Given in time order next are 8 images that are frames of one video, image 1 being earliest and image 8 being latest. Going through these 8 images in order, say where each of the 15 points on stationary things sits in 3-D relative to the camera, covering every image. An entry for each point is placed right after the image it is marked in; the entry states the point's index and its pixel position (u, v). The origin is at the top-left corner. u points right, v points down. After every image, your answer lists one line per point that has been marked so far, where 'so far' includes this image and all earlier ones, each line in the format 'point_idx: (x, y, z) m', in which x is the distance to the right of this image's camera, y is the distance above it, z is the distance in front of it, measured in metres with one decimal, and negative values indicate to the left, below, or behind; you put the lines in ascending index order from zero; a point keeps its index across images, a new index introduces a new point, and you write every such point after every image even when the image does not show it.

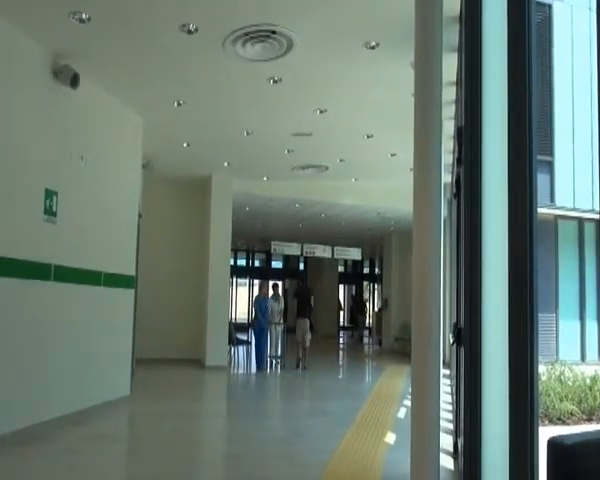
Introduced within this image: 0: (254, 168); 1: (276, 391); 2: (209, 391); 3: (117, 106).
0: (-0.7, +1.0, +11.7) m
1: (-0.3, -1.7, +9.9) m
2: (-1.1, -1.8, +9.9) m
3: (-2.1, +1.5, +9.6) m
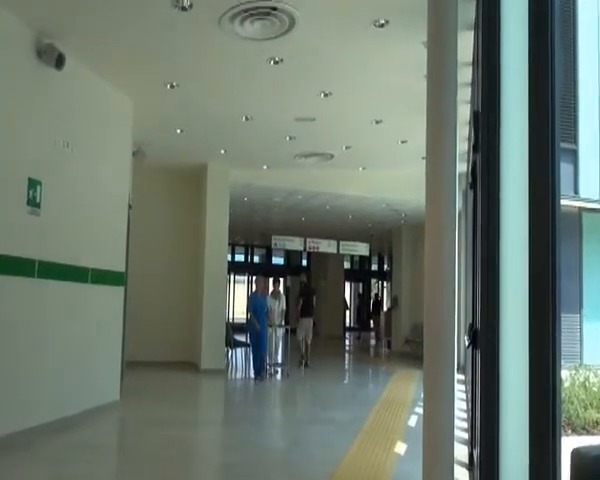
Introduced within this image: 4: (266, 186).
0: (-0.6, +1.1, +11.0) m
1: (-0.3, -1.7, +9.2) m
2: (-1.0, -1.7, +9.2) m
3: (-2.0, +1.6, +9.0) m
4: (-0.5, +0.8, +12.8) m
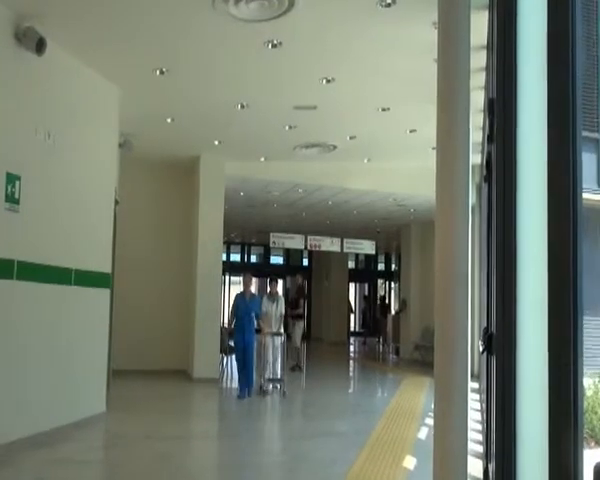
0: (-0.6, +1.1, +10.4) m
1: (-0.3, -1.7, +8.6) m
2: (-1.0, -1.7, +8.6) m
3: (-2.0, +1.6, +8.3) m
4: (-0.5, +0.9, +12.1) m
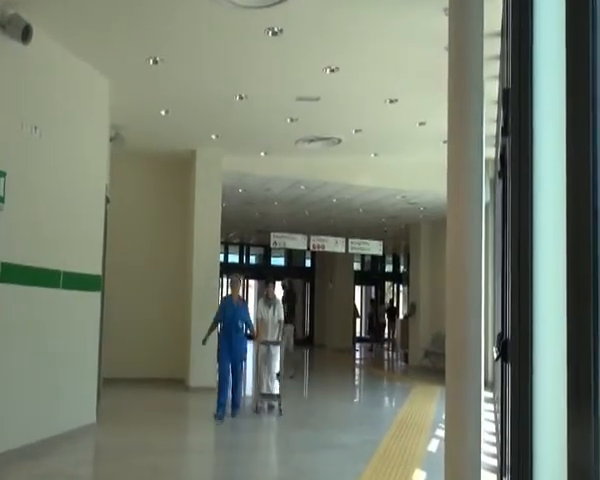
0: (-0.6, +1.1, +9.9) m
1: (-0.2, -1.7, +8.1) m
2: (-1.0, -1.7, +8.1) m
3: (-2.0, +1.6, +7.9) m
4: (-0.5, +0.9, +11.6) m
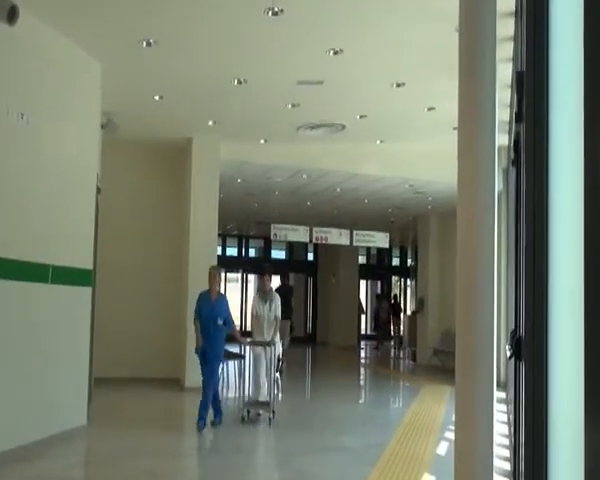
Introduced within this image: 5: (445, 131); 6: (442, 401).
0: (-0.5, +1.2, +9.5) m
1: (-0.2, -1.6, +7.7) m
2: (-1.0, -1.6, +7.7) m
3: (-2.0, +1.6, +7.5) m
4: (-0.4, +1.0, +11.2) m
5: (+1.6, +1.2, +9.6) m
6: (+1.4, -1.6, +8.7) m
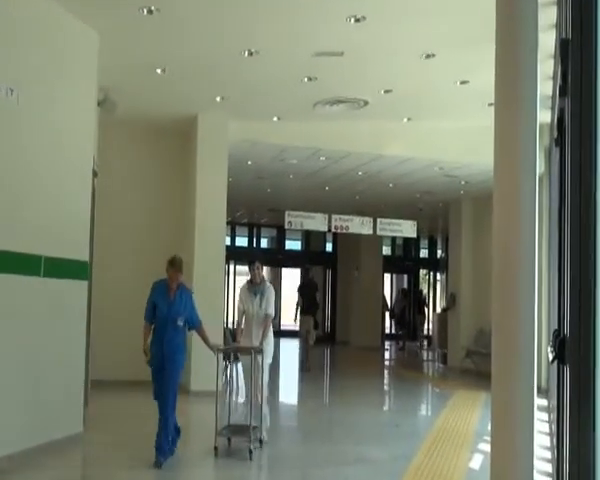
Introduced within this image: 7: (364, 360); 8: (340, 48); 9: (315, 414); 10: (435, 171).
0: (-0.3, +1.3, +8.8) m
1: (-0.1, -1.5, +7.0) m
2: (-0.8, -1.5, +7.0) m
3: (-1.8, +1.7, +6.8) m
4: (-0.1, +1.1, +10.5) m
5: (+1.8, +1.3, +8.8) m
6: (+1.6, -1.5, +7.9) m
7: (+1.1, -2.1, +14.9) m
8: (+0.3, +1.5, +7.0) m
9: (+0.1, -1.5, +7.6) m
10: (+1.8, +0.9, +11.7) m
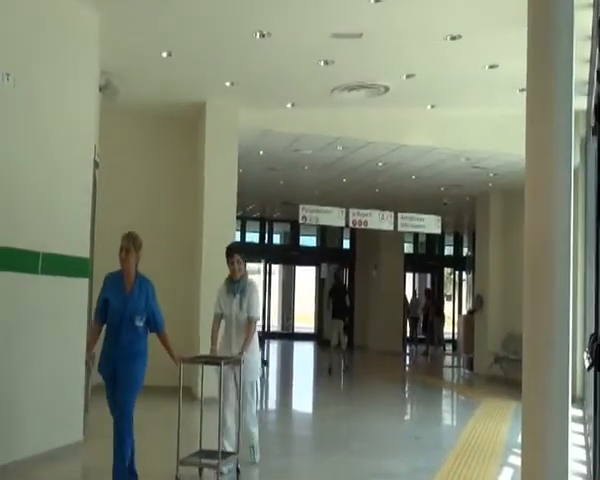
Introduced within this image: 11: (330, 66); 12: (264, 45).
0: (-0.2, +1.3, +8.3) m
1: (0.0, -1.5, +6.6) m
2: (-0.7, -1.5, +6.6) m
3: (-1.7, +1.8, +6.4) m
4: (+0.1, +1.1, +10.1) m
5: (+2.0, +1.3, +8.3) m
6: (+1.7, -1.5, +7.4) m
7: (+1.4, -2.1, +14.4) m
8: (+0.4, +1.6, +6.5) m
9: (+0.3, -1.5, +7.1) m
10: (+2.1, +0.9, +11.2) m
11: (+0.3, +1.4, +7.4) m
12: (-0.3, +1.5, +6.9) m
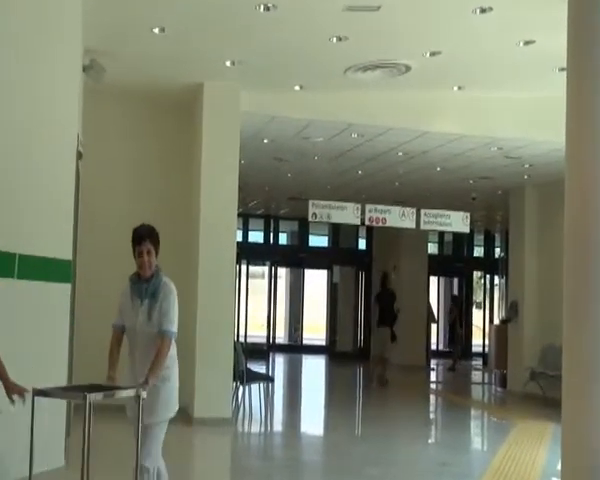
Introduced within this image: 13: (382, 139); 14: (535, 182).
0: (-0.1, +1.3, +7.6) m
1: (+0.1, -1.5, +5.8) m
2: (-0.7, -1.5, +5.9) m
3: (-1.7, +1.8, +5.7) m
4: (+0.2, +1.1, +9.4) m
5: (+2.1, +1.3, +7.6) m
6: (+1.8, -1.5, +6.7) m
7: (+1.6, -2.1, +13.7) m
8: (+0.5, +1.6, +5.8) m
9: (+0.3, -1.5, +6.4) m
10: (+2.2, +0.8, +10.5) m
11: (+0.4, +1.4, +6.7) m
12: (-0.2, +1.5, +6.2) m
13: (+1.0, +1.0, +9.8) m
14: (+3.3, +0.6, +13.1) m
